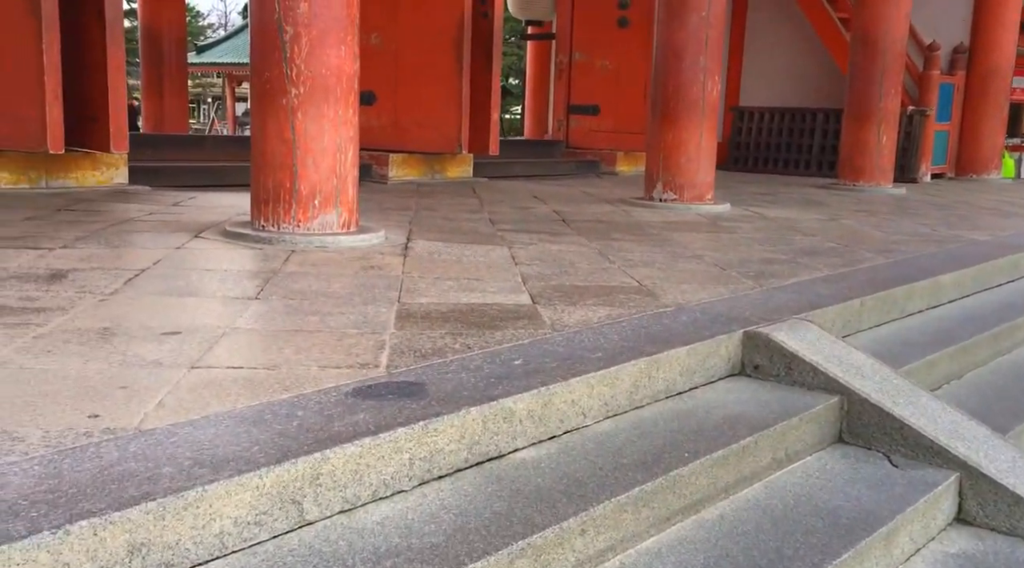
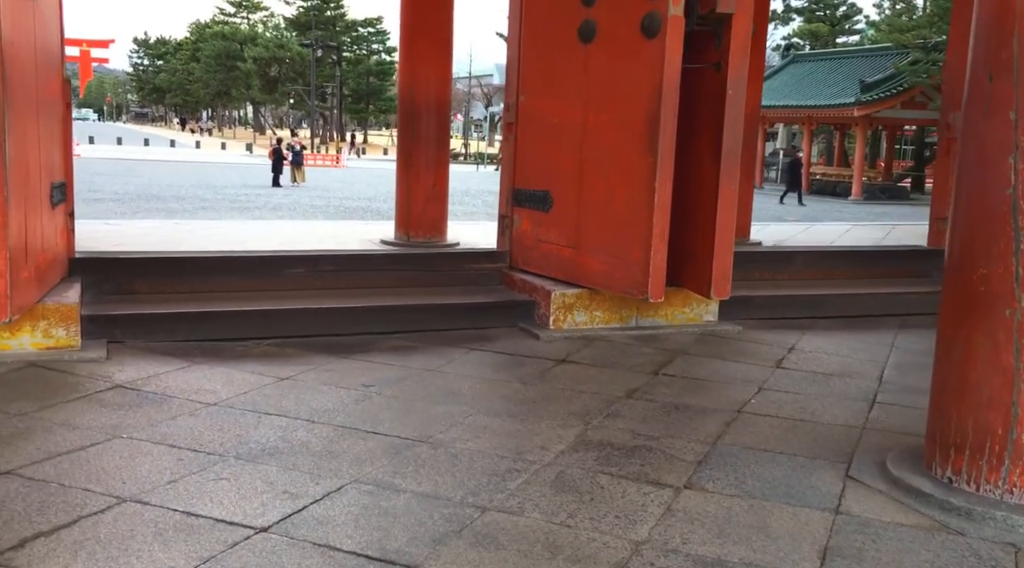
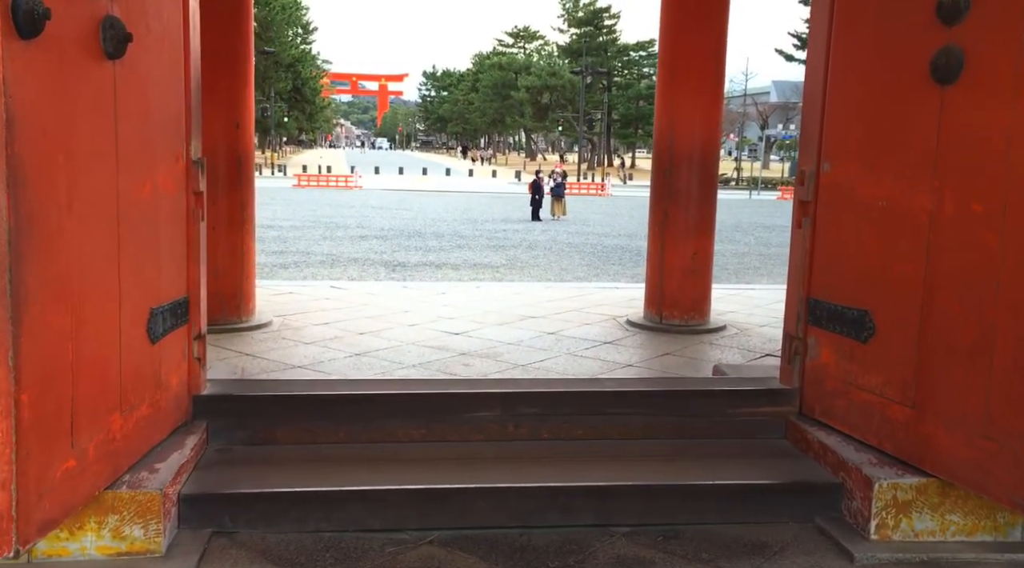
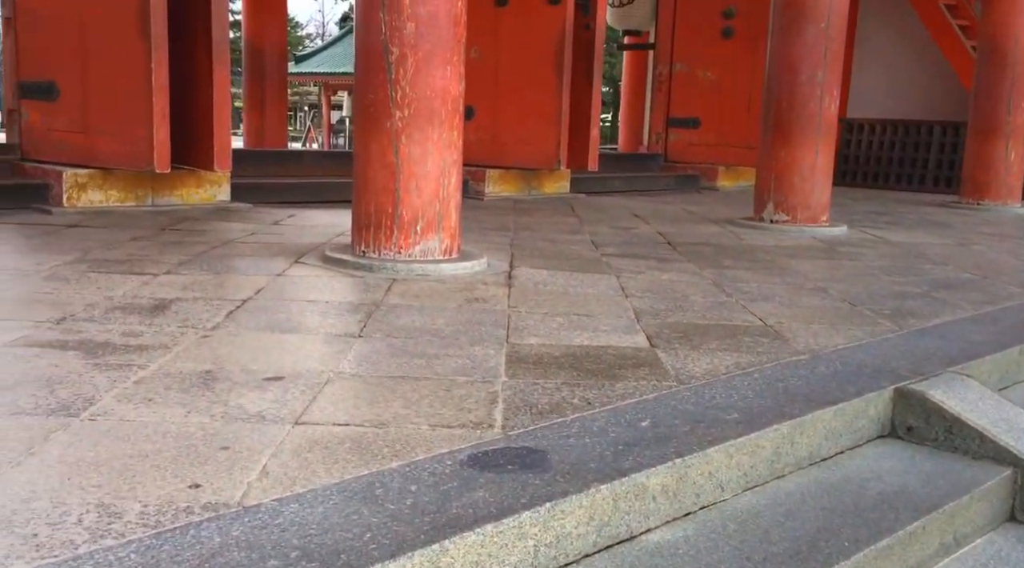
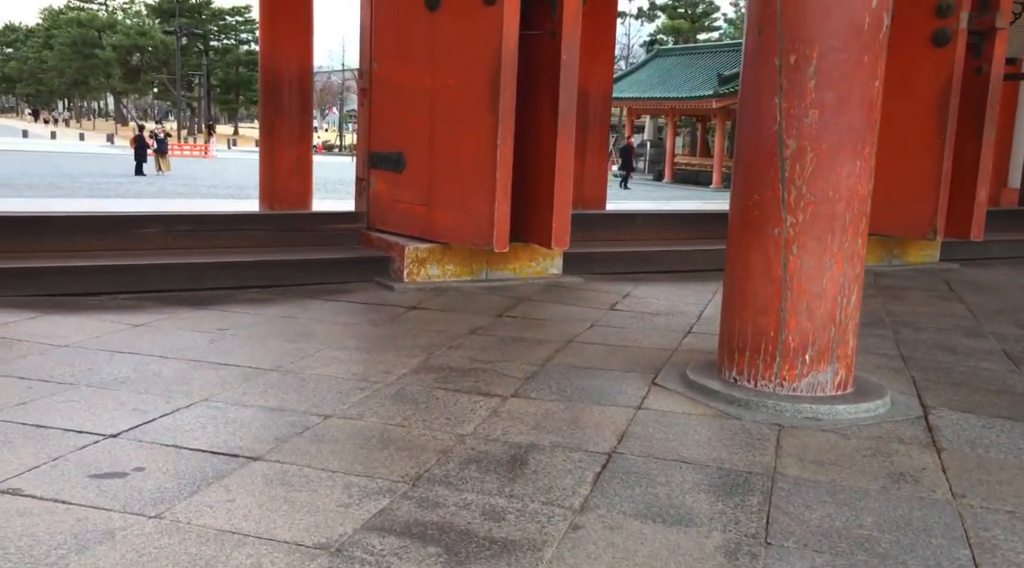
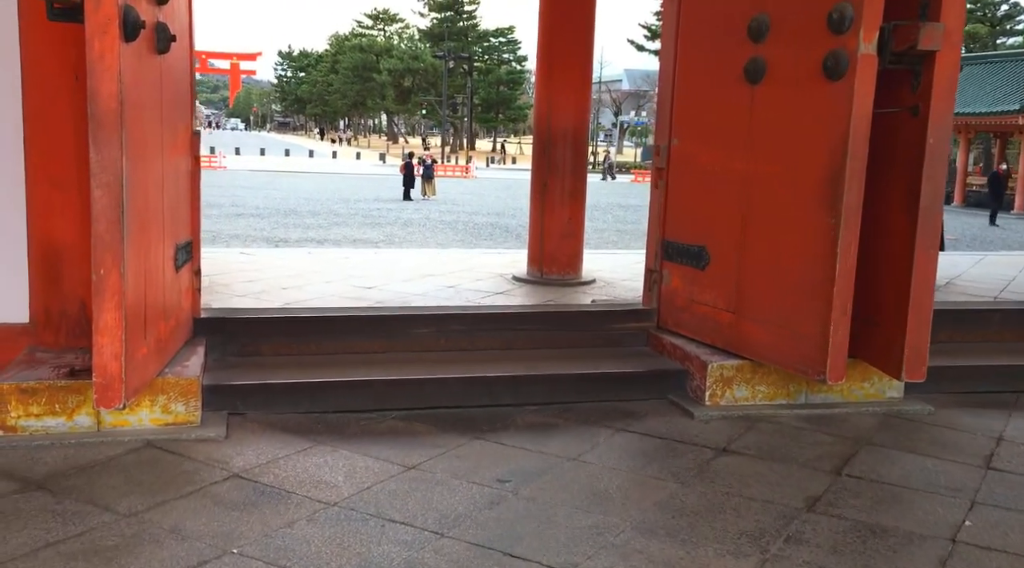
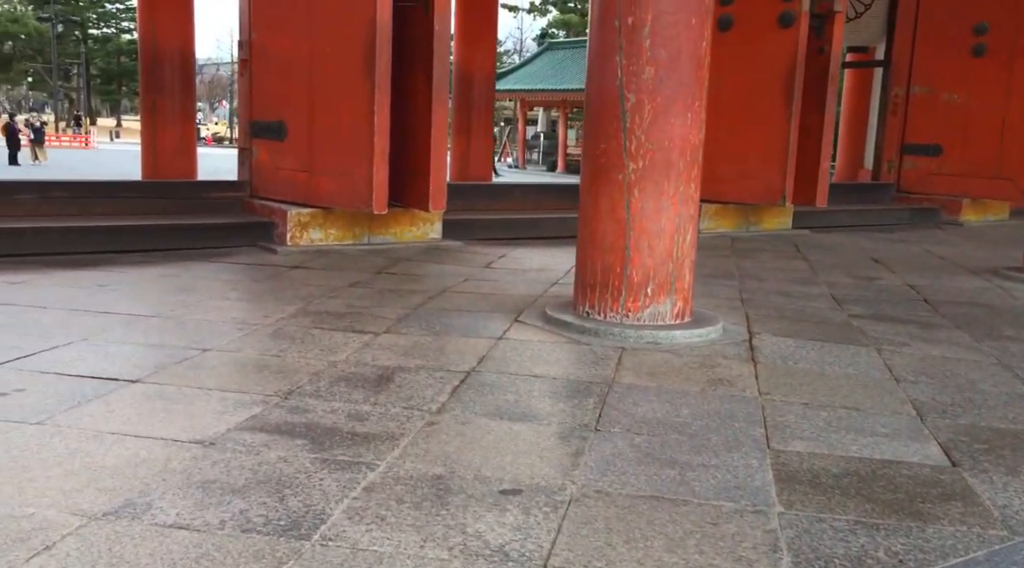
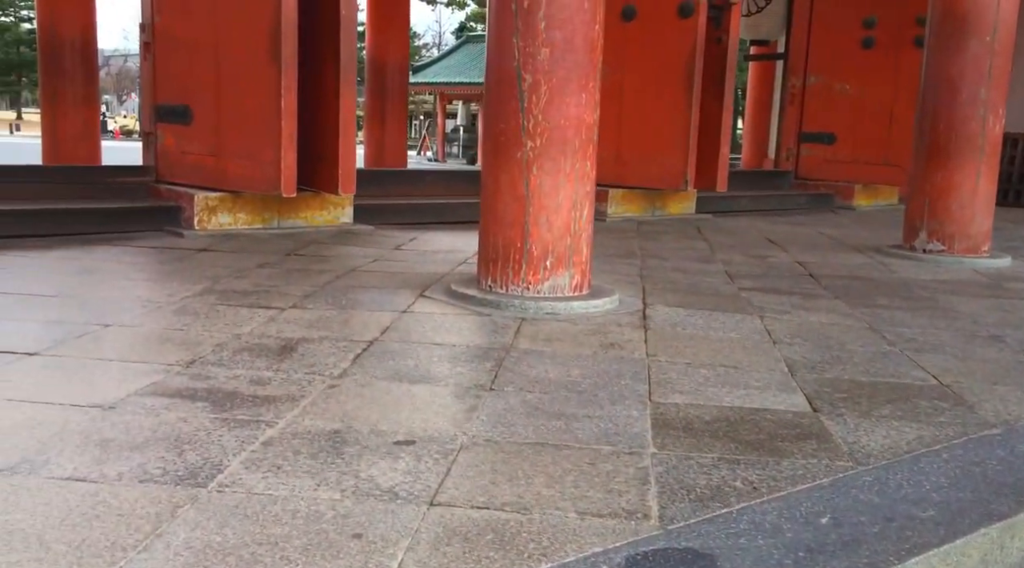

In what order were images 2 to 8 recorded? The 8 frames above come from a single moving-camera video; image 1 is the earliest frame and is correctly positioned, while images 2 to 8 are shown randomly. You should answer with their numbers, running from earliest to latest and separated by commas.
4, 8, 7, 5, 2, 6, 3
